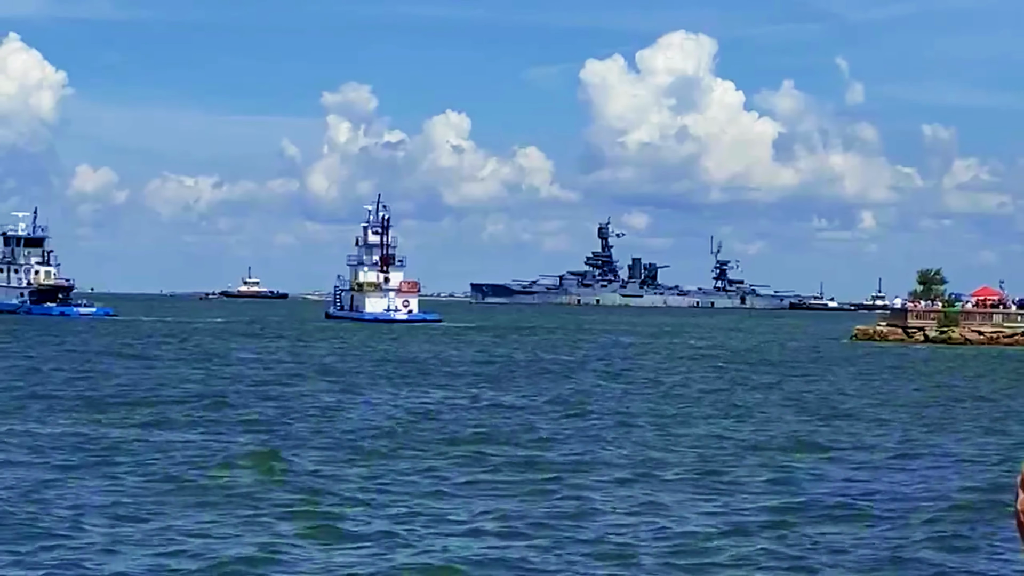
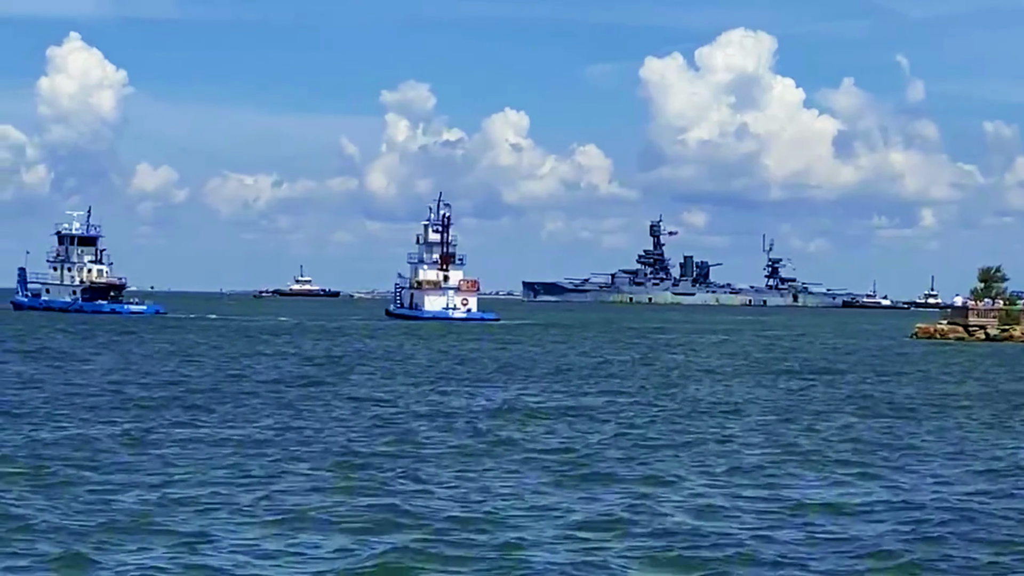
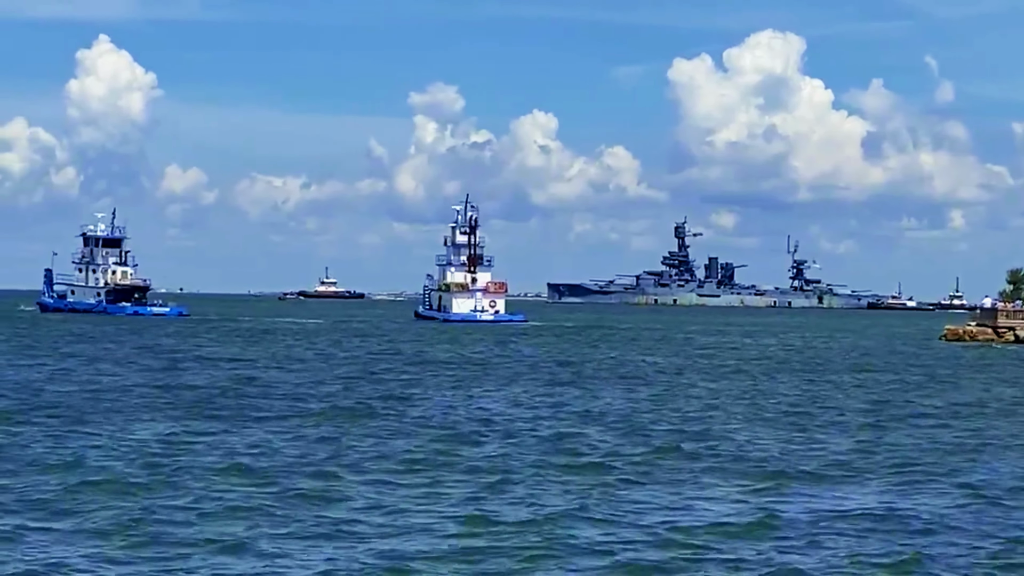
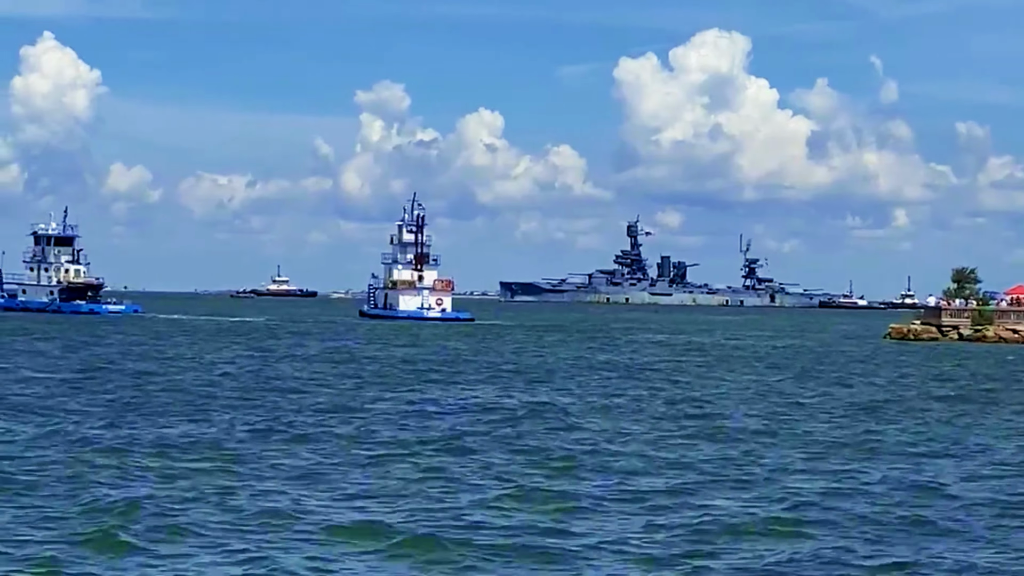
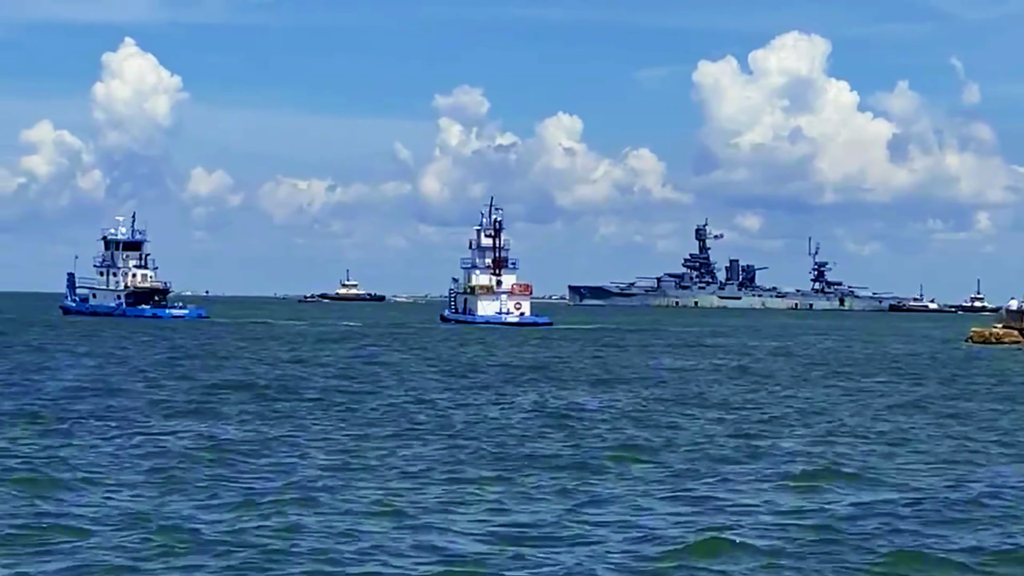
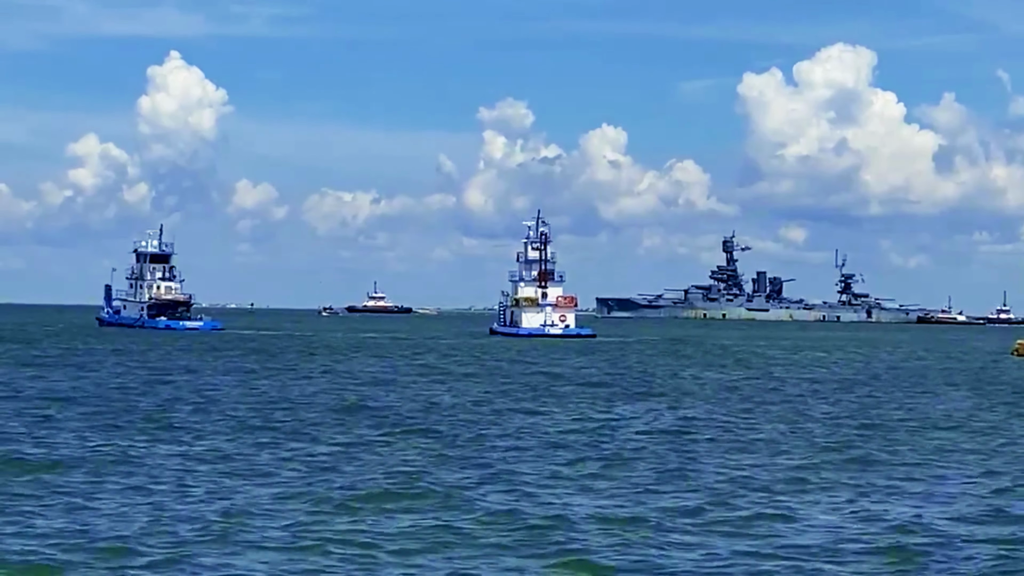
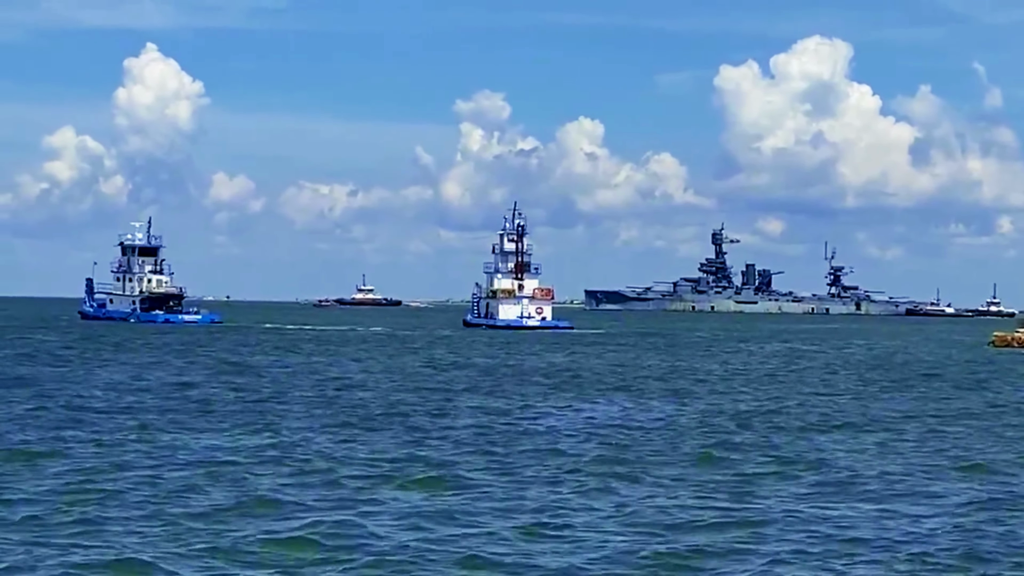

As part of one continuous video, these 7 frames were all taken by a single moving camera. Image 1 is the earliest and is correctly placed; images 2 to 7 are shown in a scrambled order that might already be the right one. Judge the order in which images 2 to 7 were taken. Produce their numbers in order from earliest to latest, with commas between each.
4, 2, 3, 5, 7, 6
